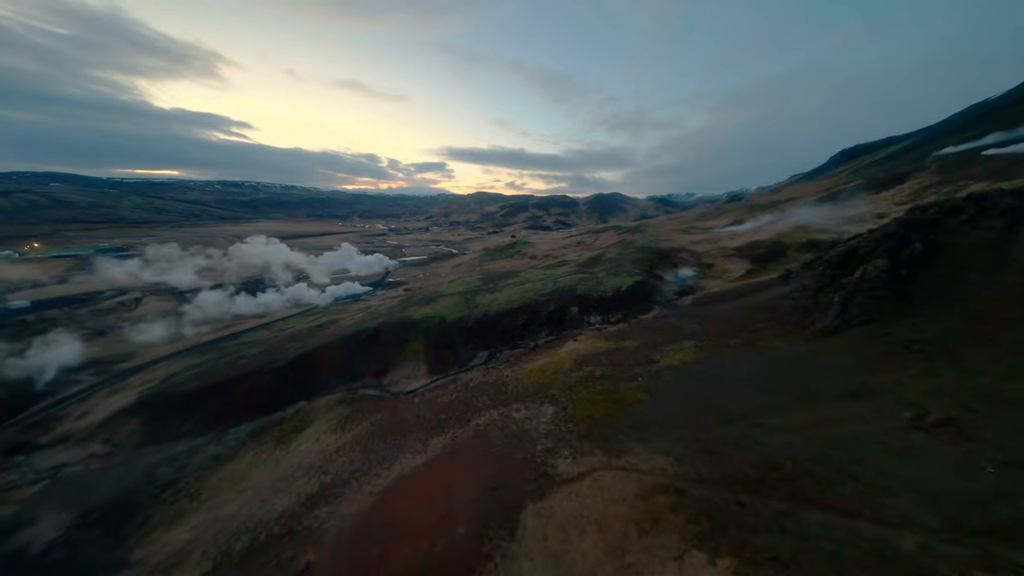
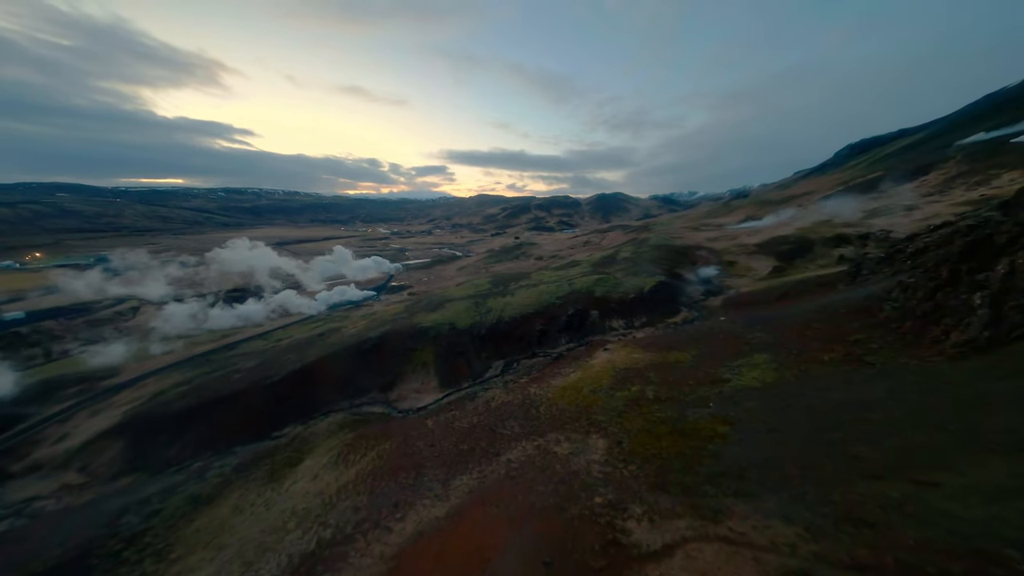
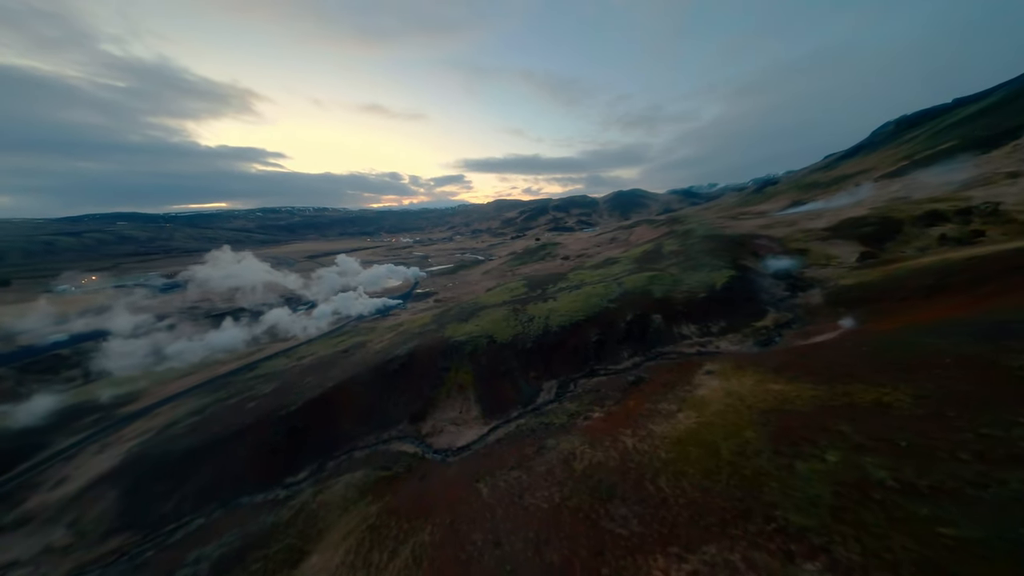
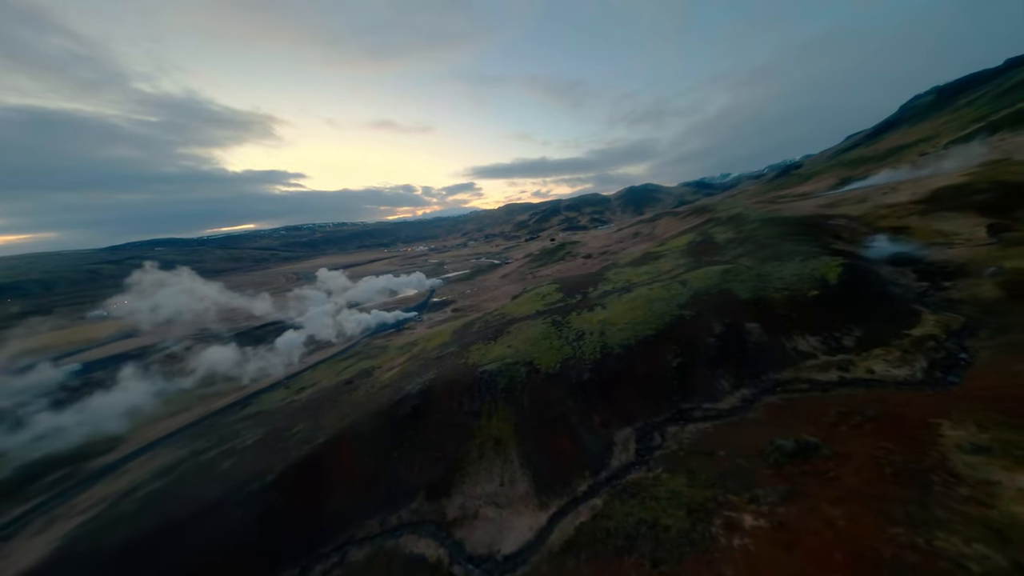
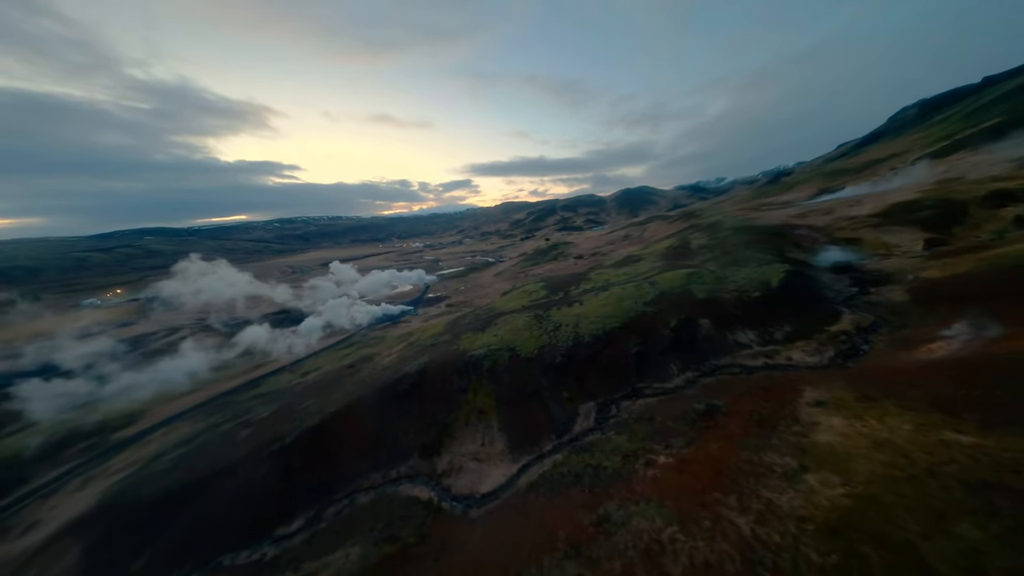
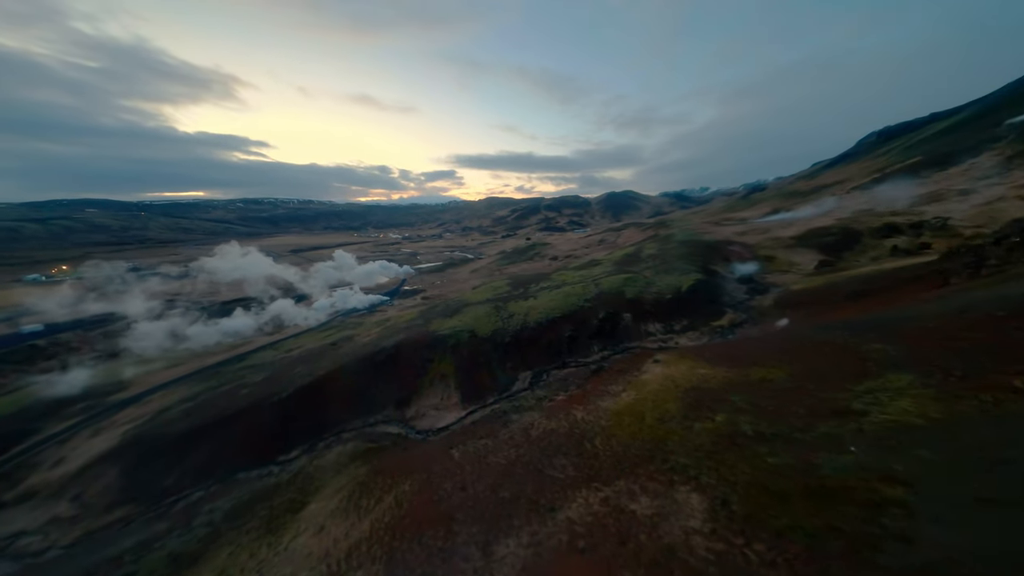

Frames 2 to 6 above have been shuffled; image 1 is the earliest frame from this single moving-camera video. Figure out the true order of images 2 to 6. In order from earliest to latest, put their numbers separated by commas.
2, 6, 3, 5, 4
